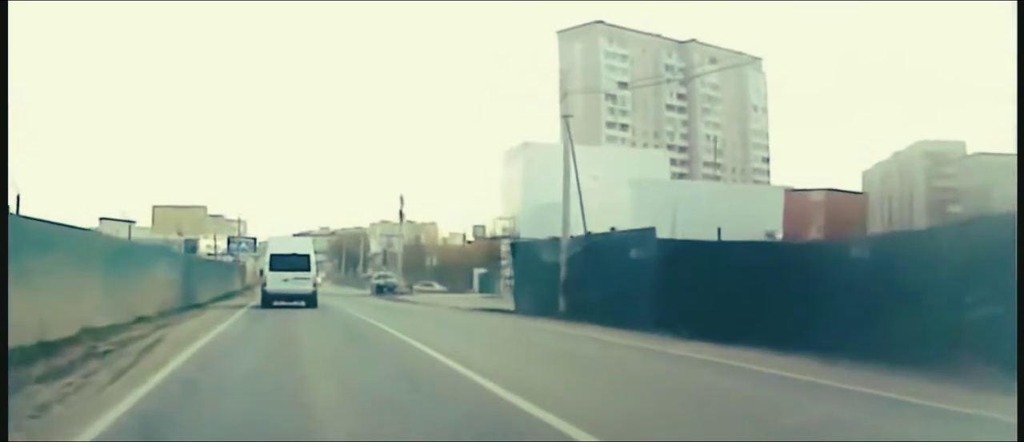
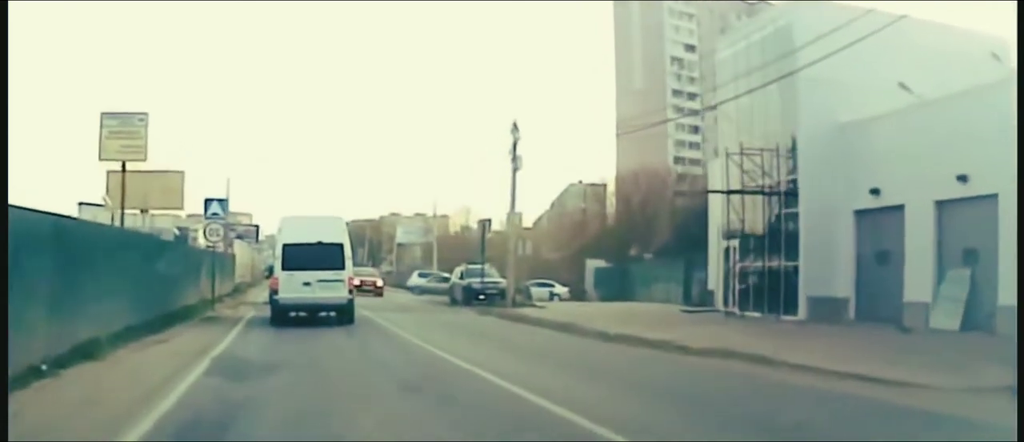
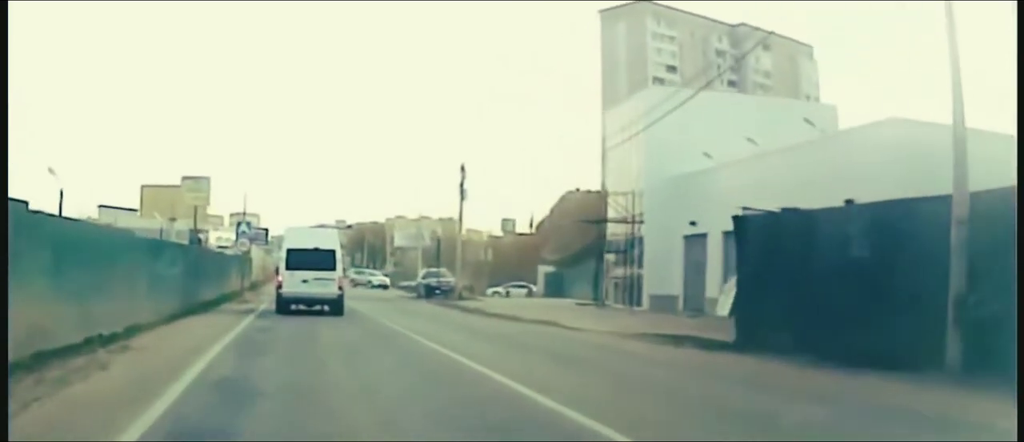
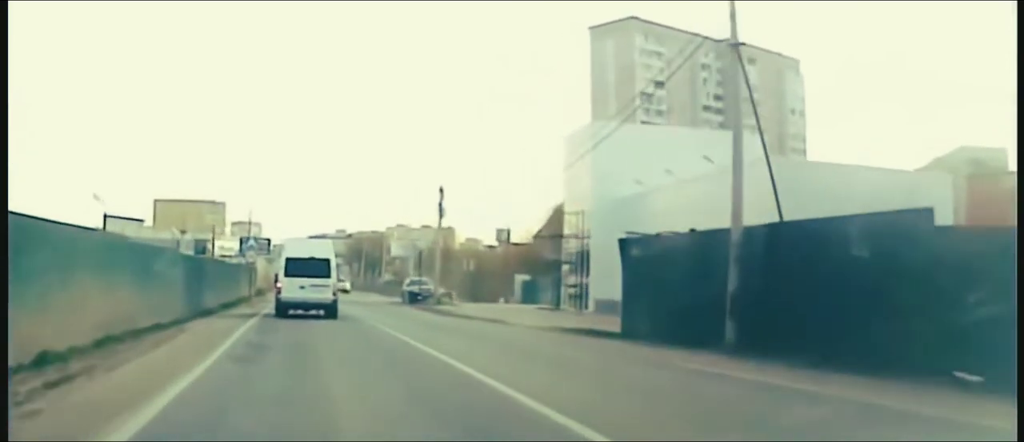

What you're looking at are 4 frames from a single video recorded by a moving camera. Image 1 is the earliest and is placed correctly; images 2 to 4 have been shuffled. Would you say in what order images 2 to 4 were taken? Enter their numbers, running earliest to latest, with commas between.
4, 3, 2
